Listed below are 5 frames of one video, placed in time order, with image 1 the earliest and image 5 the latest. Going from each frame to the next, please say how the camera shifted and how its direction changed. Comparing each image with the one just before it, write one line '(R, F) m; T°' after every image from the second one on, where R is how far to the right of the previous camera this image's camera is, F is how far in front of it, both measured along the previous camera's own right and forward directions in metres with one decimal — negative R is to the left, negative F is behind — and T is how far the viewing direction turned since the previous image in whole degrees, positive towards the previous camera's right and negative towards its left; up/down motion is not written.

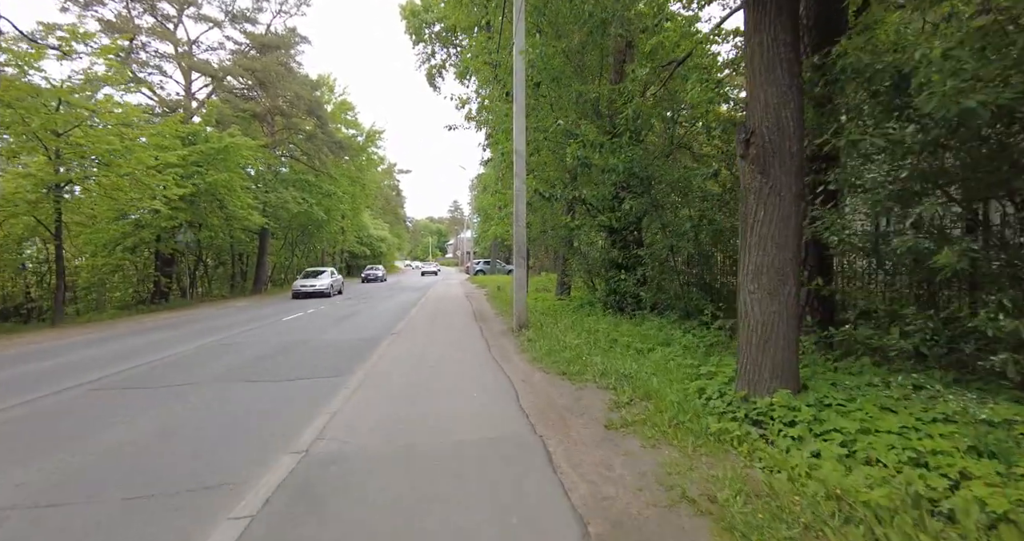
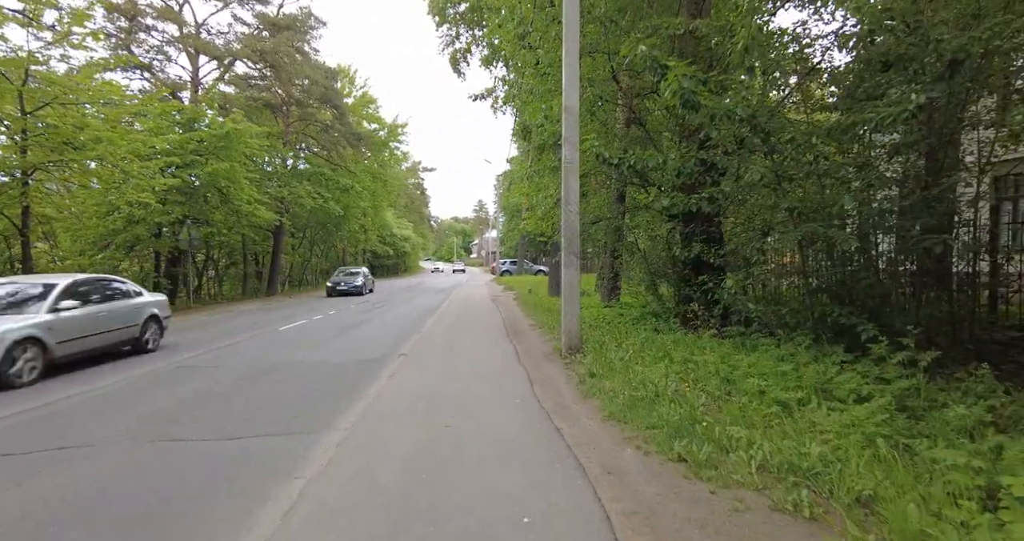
(-0.3, +2.4) m; -3°
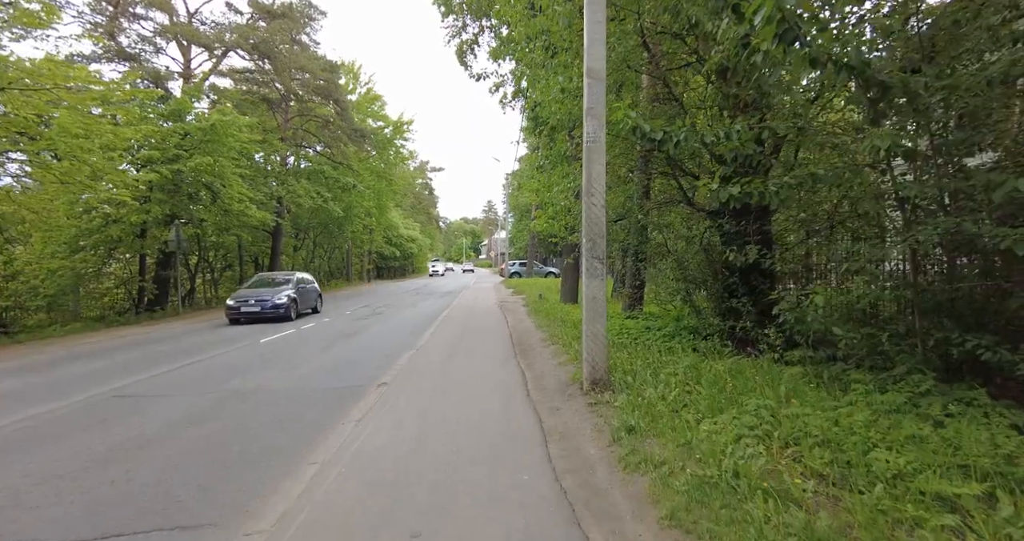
(0.0, +1.5) m; -1°
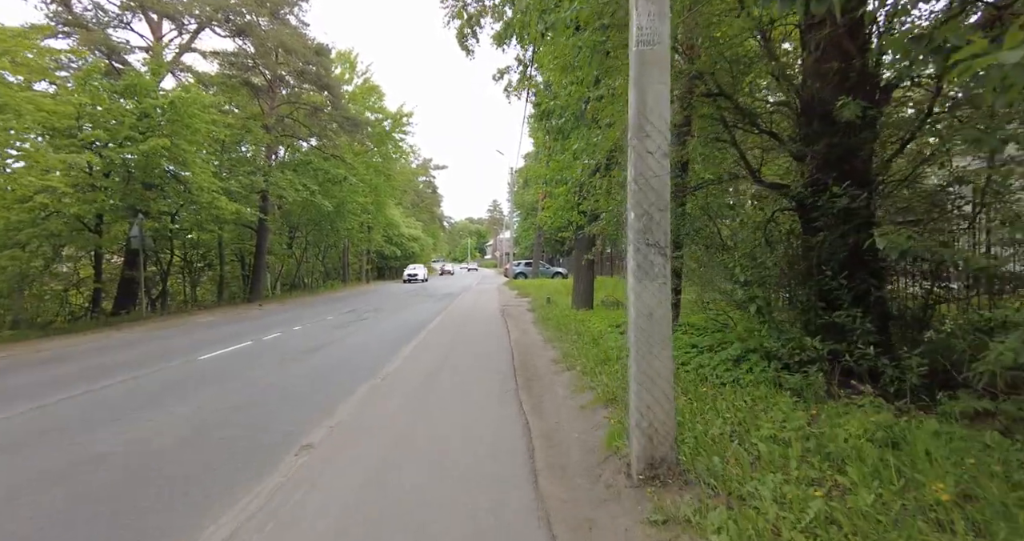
(+0.1, +2.2) m; -1°
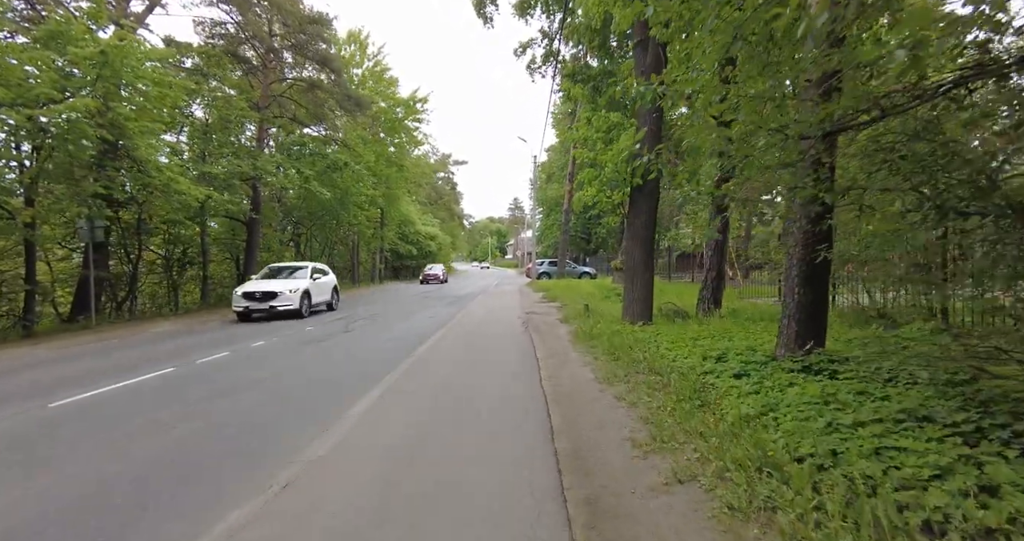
(-0.2, +3.4) m; -3°
